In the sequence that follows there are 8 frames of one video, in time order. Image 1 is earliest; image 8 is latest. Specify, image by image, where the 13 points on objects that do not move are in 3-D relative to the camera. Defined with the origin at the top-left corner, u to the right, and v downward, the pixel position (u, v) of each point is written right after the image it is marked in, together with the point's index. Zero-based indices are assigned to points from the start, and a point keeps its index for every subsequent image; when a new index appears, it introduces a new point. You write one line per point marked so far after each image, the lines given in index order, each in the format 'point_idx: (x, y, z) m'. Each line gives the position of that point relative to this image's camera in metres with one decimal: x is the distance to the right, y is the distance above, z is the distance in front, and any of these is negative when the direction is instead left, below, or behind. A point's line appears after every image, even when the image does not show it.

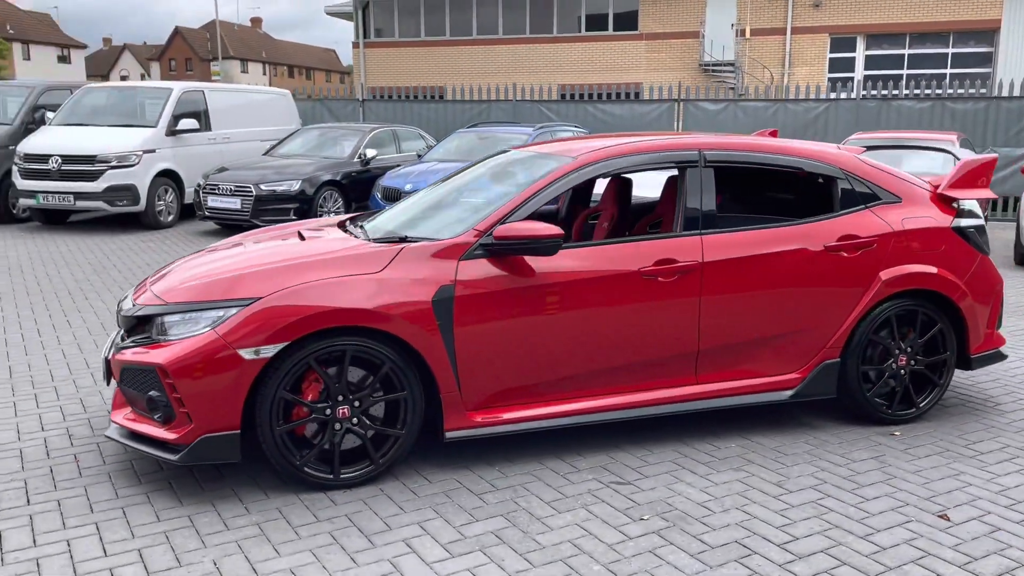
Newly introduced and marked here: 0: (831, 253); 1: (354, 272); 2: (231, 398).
0: (+1.7, +0.2, +4.6) m
1: (-0.7, +0.1, +4.0) m
2: (-1.2, -0.5, +3.7) m
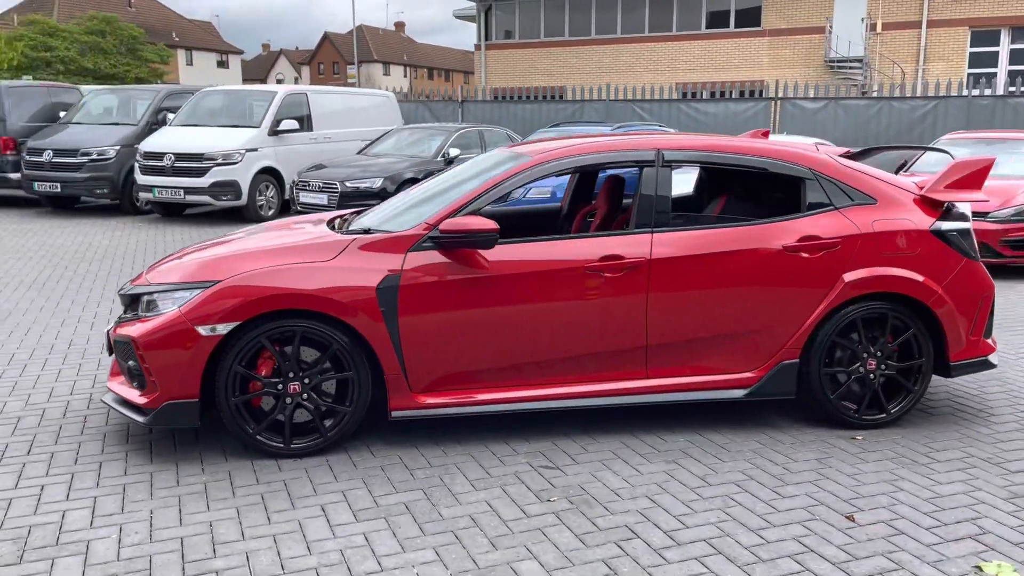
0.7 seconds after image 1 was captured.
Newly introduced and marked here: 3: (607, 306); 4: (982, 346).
0: (+1.5, +0.2, +4.6) m
1: (-1.0, +0.1, +4.3) m
2: (-1.6, -0.4, +4.2) m
3: (+0.5, -0.1, +4.5) m
4: (+2.7, -0.3, +4.9) m
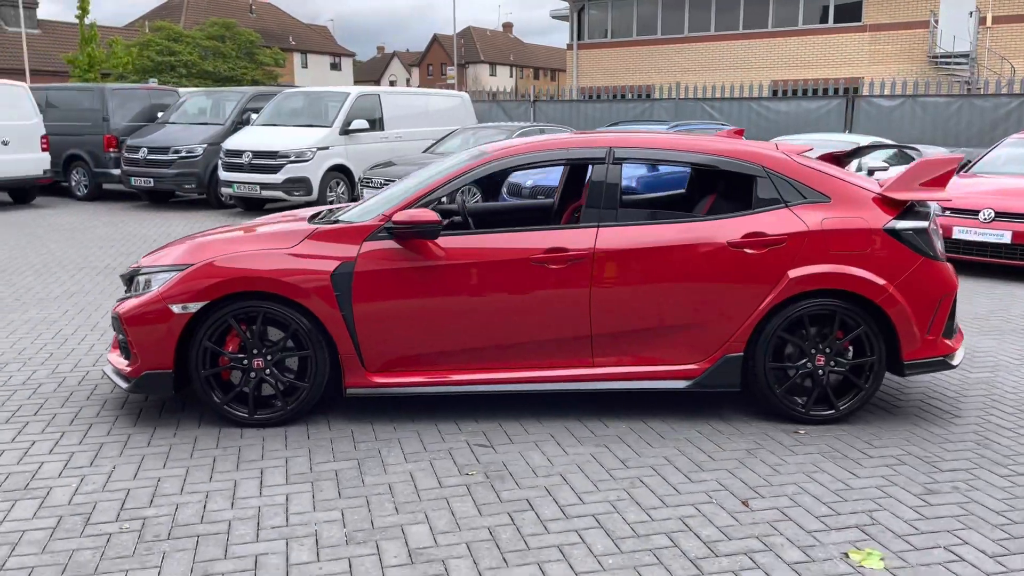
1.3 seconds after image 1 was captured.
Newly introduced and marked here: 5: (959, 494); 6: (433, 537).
0: (+1.2, +0.2, +4.7) m
1: (-1.3, +0.2, +4.8) m
2: (-1.9, -0.3, +4.7) m
3: (+0.2, 0.0, +4.8) m
4: (+2.4, -0.3, +4.9) m
5: (+2.0, -0.9, +3.9) m
6: (-0.3, -1.0, +3.5) m
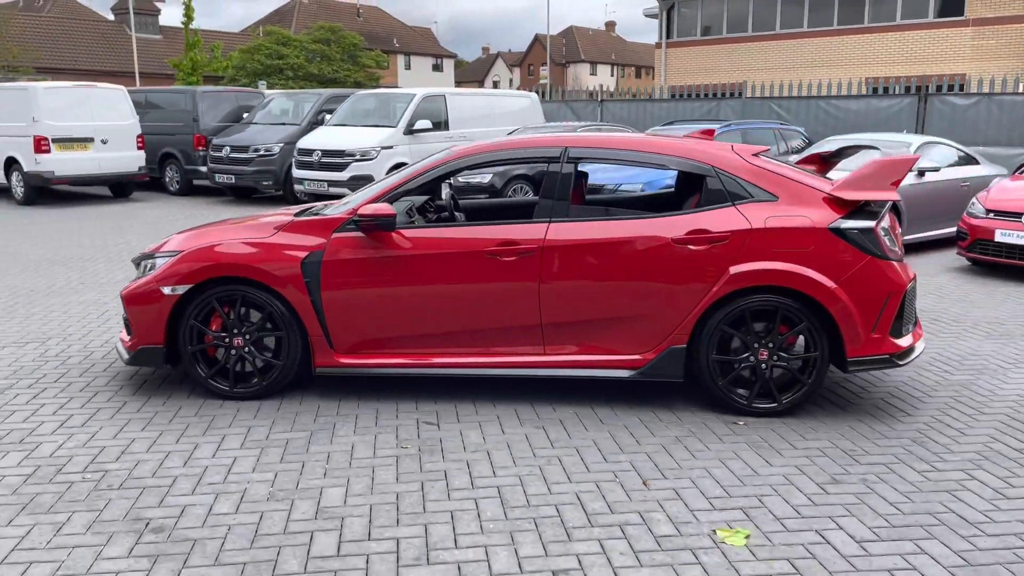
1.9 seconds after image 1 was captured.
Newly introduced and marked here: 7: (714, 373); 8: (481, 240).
0: (+0.9, +0.2, +4.9) m
1: (-1.6, +0.3, +5.2) m
2: (-2.1, -0.2, +5.2) m
3: (-0.1, 0.0, +5.1) m
4: (+2.1, -0.3, +4.9) m
5: (+1.6, -0.9, +4.1) m
6: (-0.8, -0.9, +3.9) m
7: (+1.2, -0.5, +5.0) m
8: (-0.2, +0.3, +5.1) m
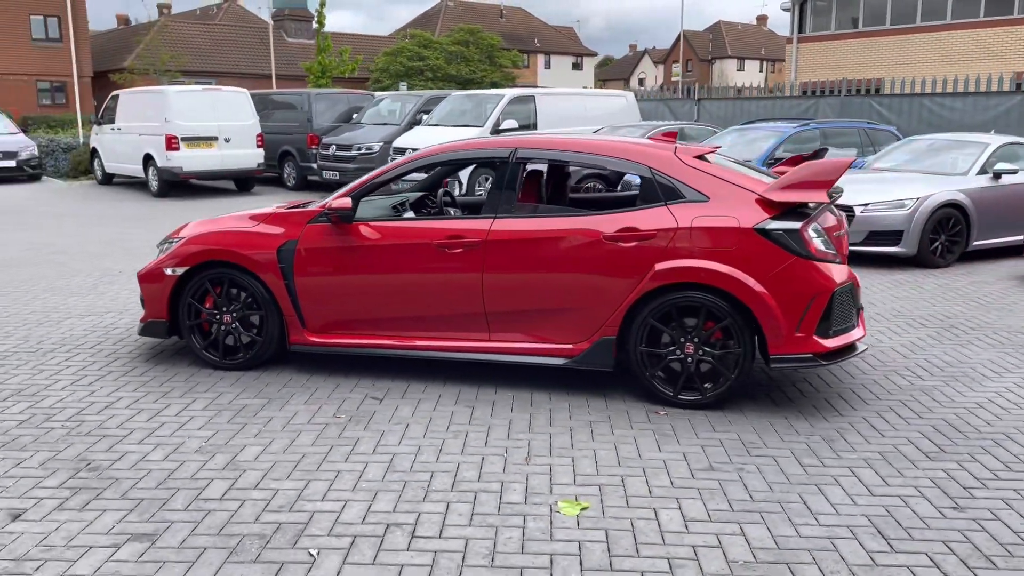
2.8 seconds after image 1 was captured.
0: (+0.6, +0.3, +5.2) m
1: (-1.8, +0.4, +5.9) m
2: (-2.4, -0.1, +6.0) m
3: (-0.4, +0.1, +5.5) m
4: (+1.7, -0.3, +5.0) m
5: (+1.1, -0.9, +4.2) m
6: (-1.3, -0.8, +4.4) m
7: (+0.8, -0.5, +5.2) m
8: (-0.5, +0.3, +5.5) m
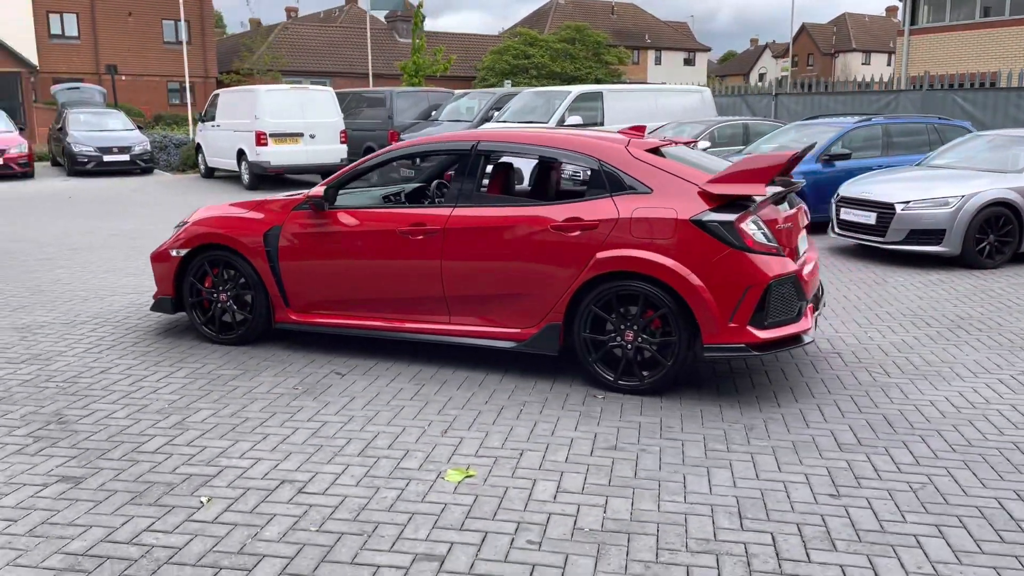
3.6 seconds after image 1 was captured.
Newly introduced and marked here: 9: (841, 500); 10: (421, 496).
0: (+0.3, +0.4, +5.4) m
1: (-2.0, +0.6, +6.4) m
2: (-2.6, +0.1, +6.6) m
3: (-0.7, +0.2, +5.8) m
4: (+1.4, -0.3, +5.1) m
5: (+0.6, -0.8, +4.4) m
6: (-1.7, -0.7, +4.9) m
7: (+0.5, -0.4, +5.4) m
8: (-0.8, +0.5, +5.9) m
9: (+1.5, -0.9, +3.9) m
10: (-0.4, -0.9, +3.9) m
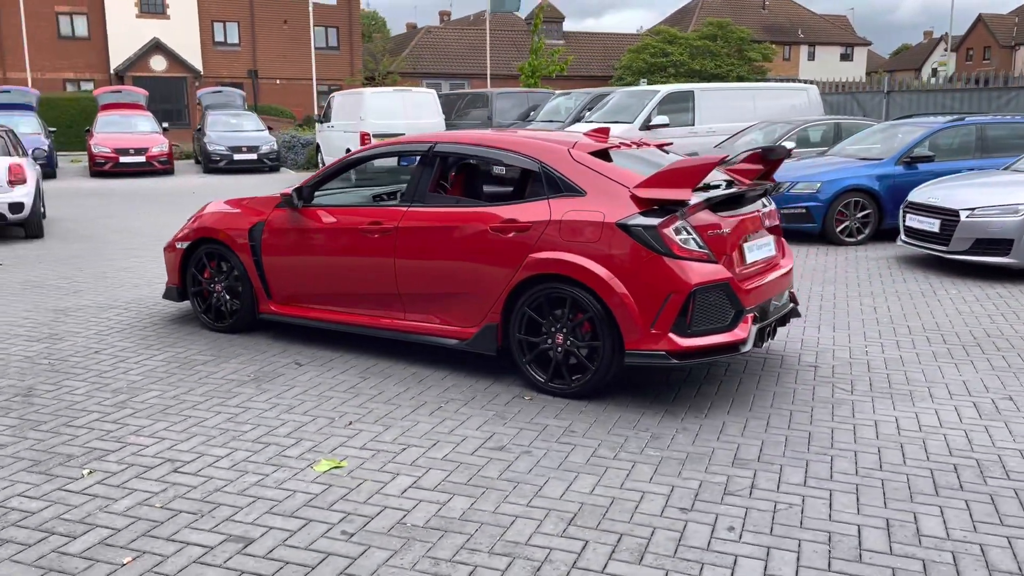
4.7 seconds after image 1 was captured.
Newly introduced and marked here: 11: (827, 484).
0: (-0.1, +0.3, +5.5) m
1: (-2.2, +0.6, +6.8) m
2: (-2.8, +0.2, +7.1) m
3: (-1.0, +0.2, +6.0) m
4: (+0.9, -0.3, +4.9) m
5: (0.0, -0.8, +4.4) m
6: (-2.2, -0.7, +5.3) m
7: (0.0, -0.4, +5.4) m
8: (-1.1, +0.5, +6.1) m
9: (+0.8, -1.0, +3.7) m
10: (-1.1, -0.9, +4.0) m
11: (+1.5, -0.9, +4.1) m
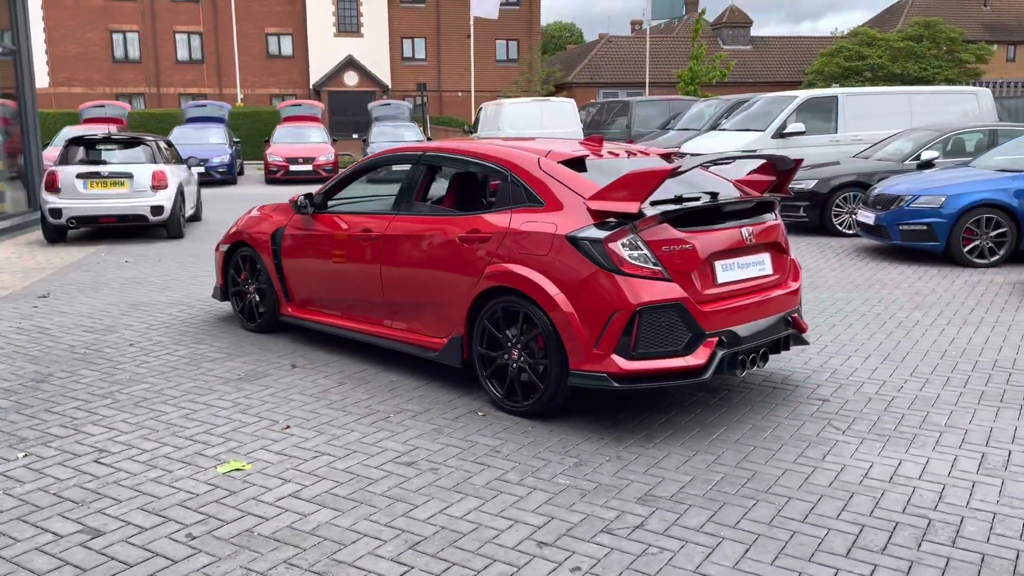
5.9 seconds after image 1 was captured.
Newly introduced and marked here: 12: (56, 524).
0: (-0.3, +0.3, +5.3) m
1: (-2.1, +0.6, +7.2) m
2: (-2.5, +0.2, +7.5) m
3: (-1.0, +0.2, +6.1) m
4: (+0.5, -0.4, +4.6) m
5: (-0.5, -0.9, +4.3) m
6: (-2.4, -0.7, +5.6) m
7: (-0.2, -0.5, +5.3) m
8: (-1.1, +0.4, +6.2) m
9: (+0.1, -1.0, +3.5) m
10: (-1.6, -0.9, +4.2) m
11: (+0.9, -1.0, +3.6) m
12: (-1.9, -1.0, +3.7) m
